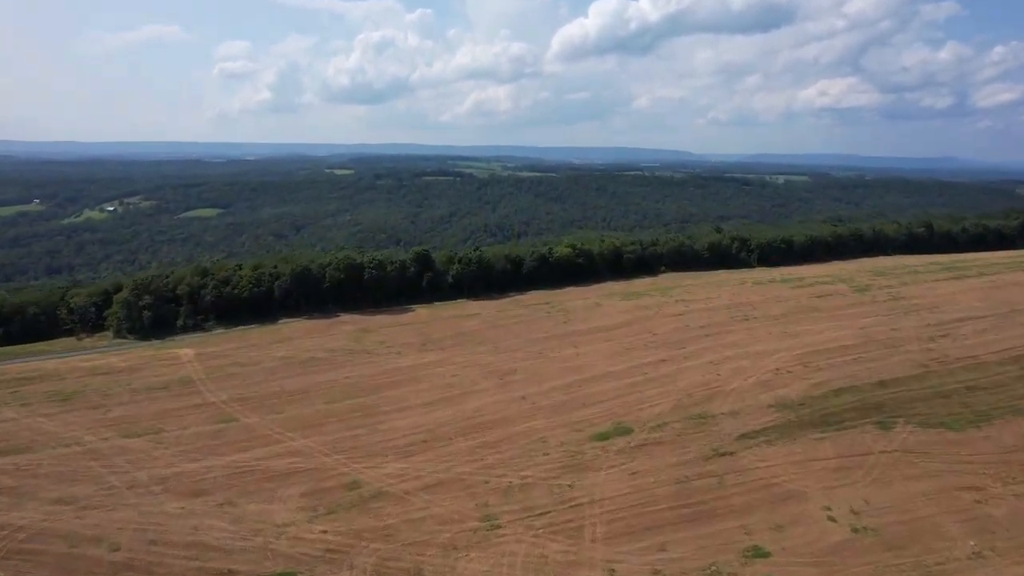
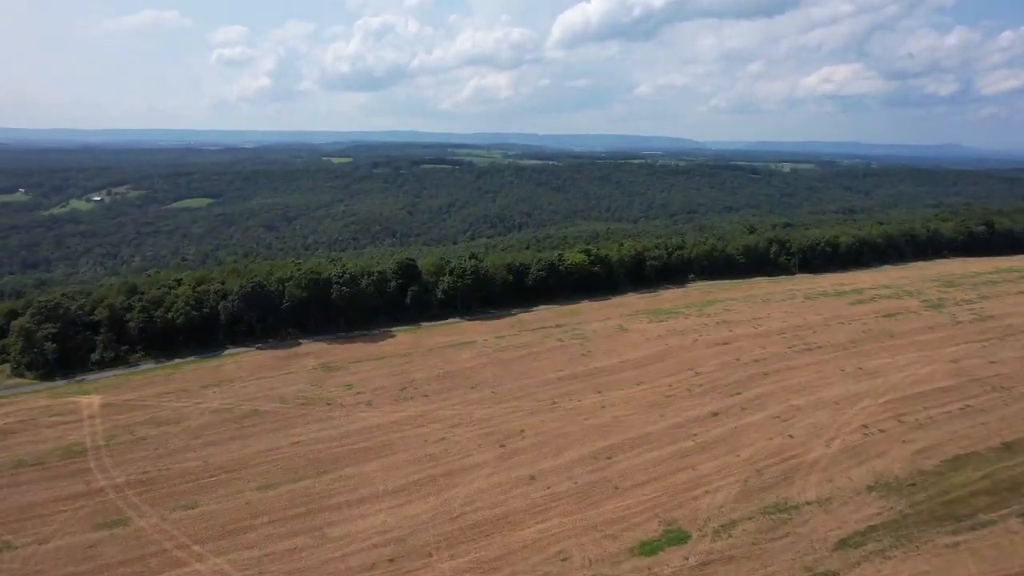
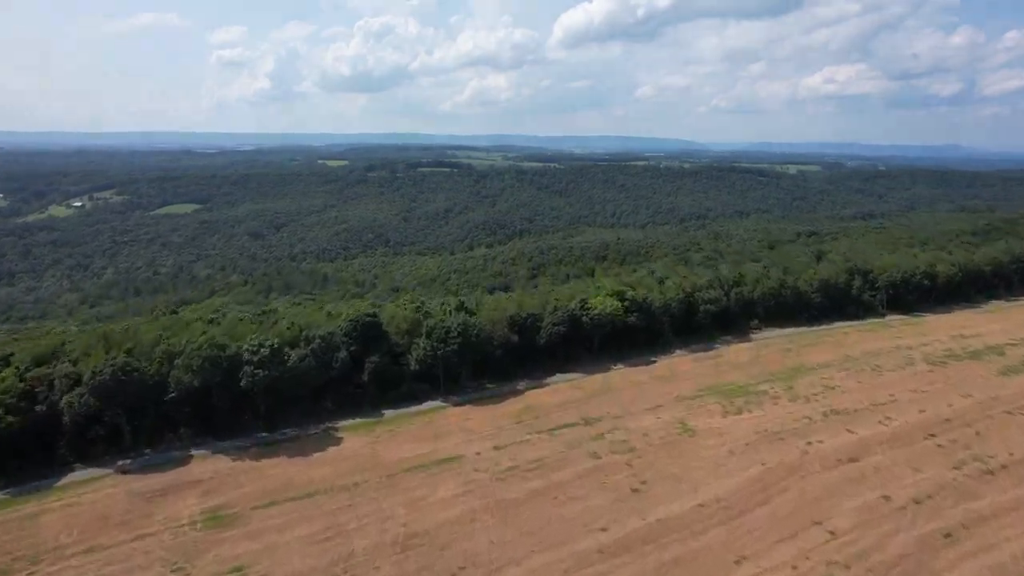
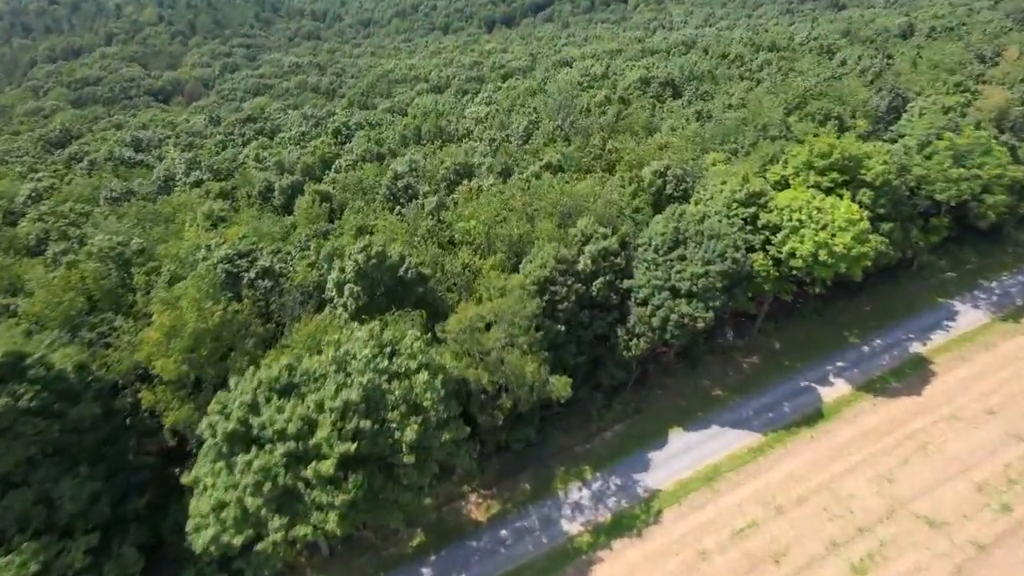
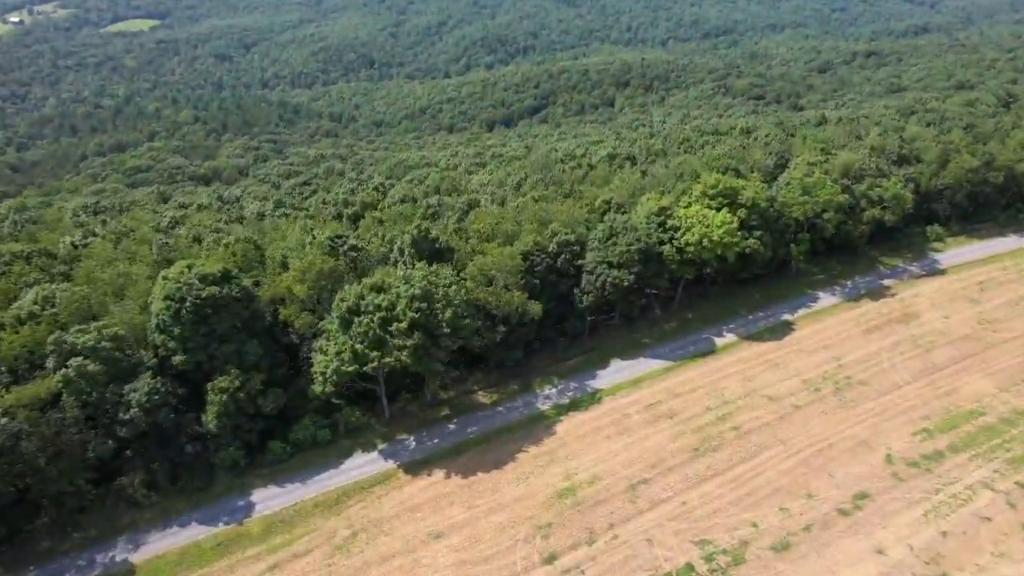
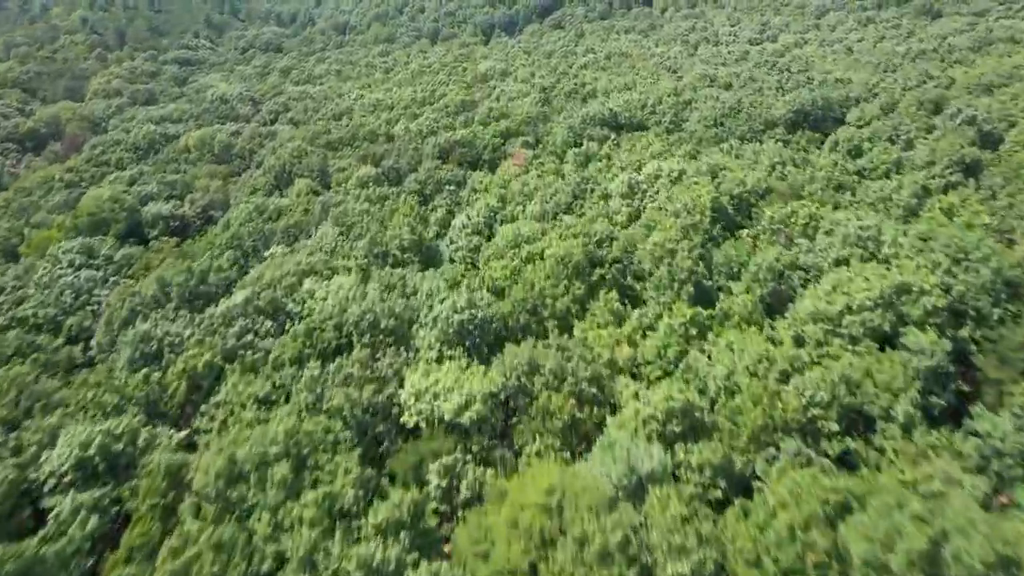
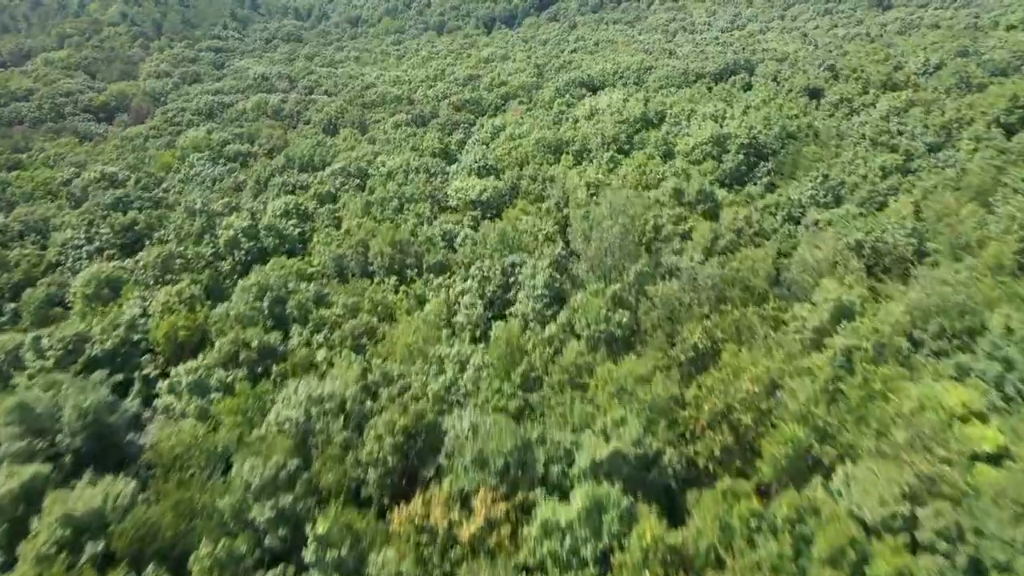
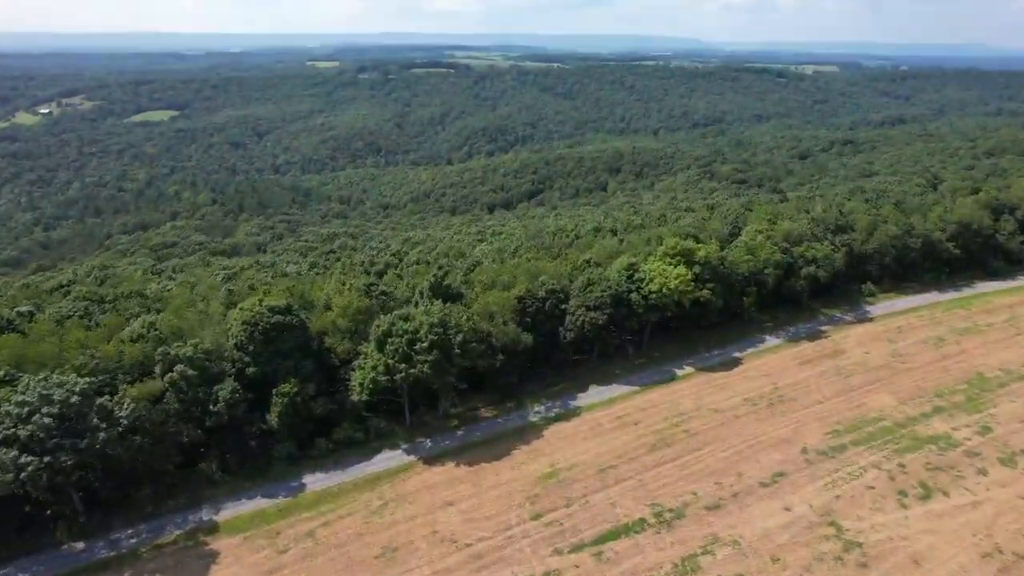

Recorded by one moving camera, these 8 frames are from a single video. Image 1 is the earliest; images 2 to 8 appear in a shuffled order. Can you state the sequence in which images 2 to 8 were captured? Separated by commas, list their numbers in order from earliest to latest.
2, 3, 8, 5, 4, 7, 6
